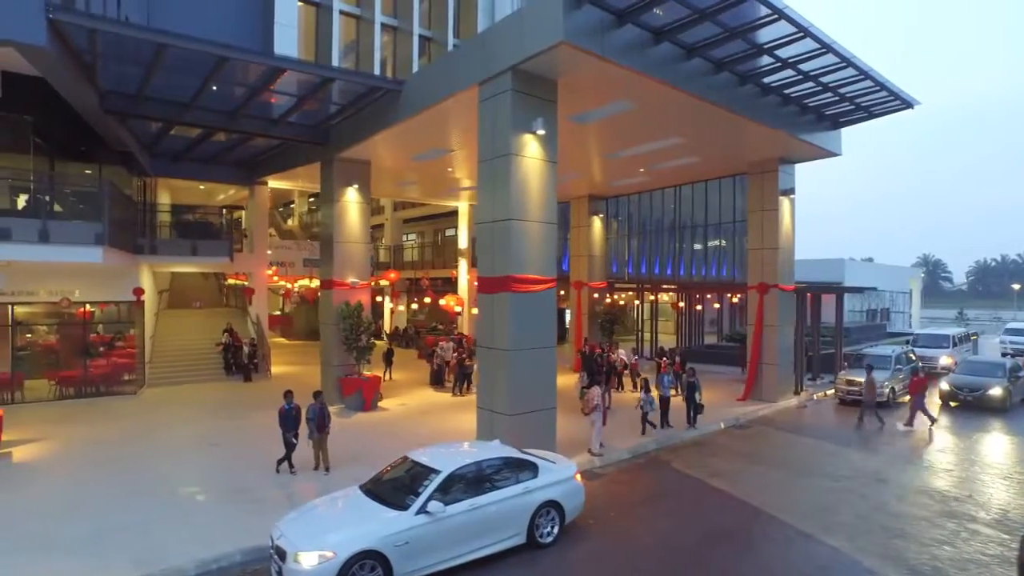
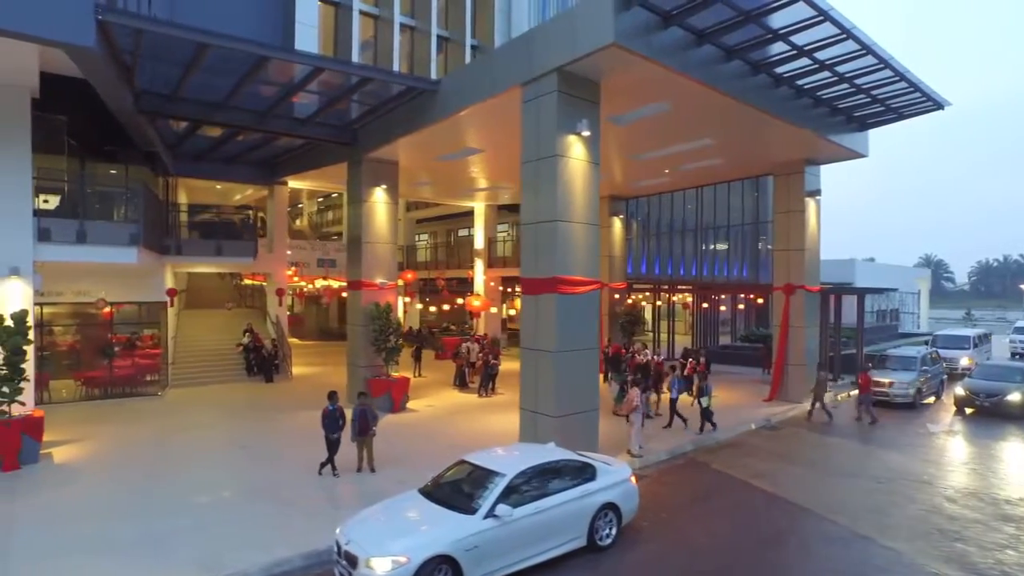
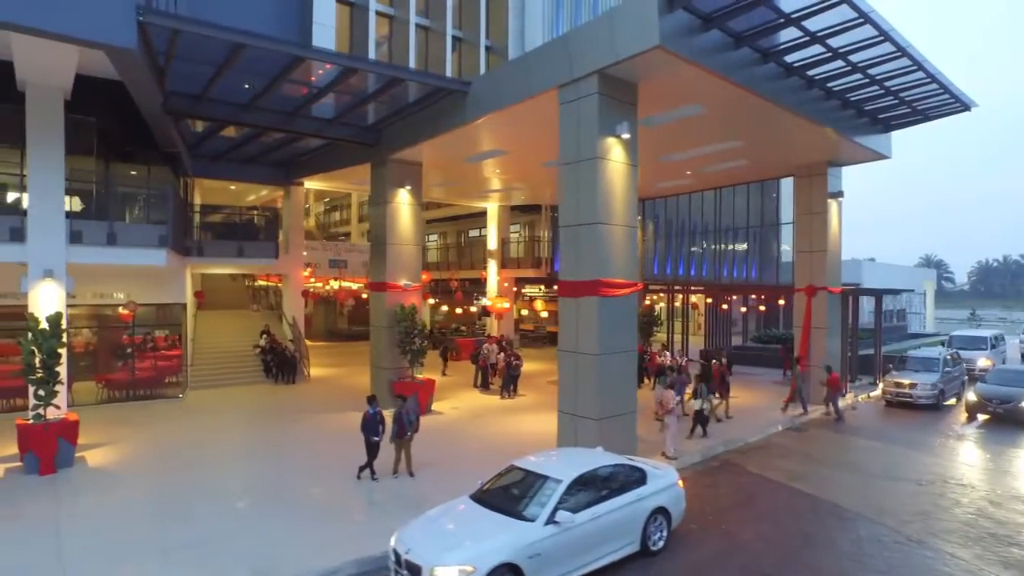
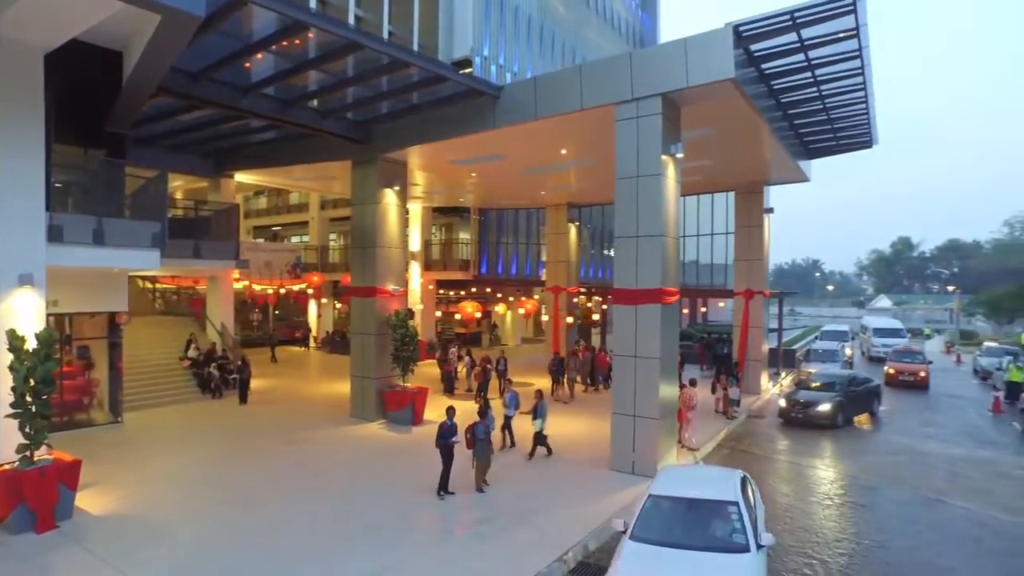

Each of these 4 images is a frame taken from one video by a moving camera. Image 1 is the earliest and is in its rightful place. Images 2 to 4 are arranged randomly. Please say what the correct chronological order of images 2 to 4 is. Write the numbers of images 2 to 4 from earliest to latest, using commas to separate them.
2, 3, 4
